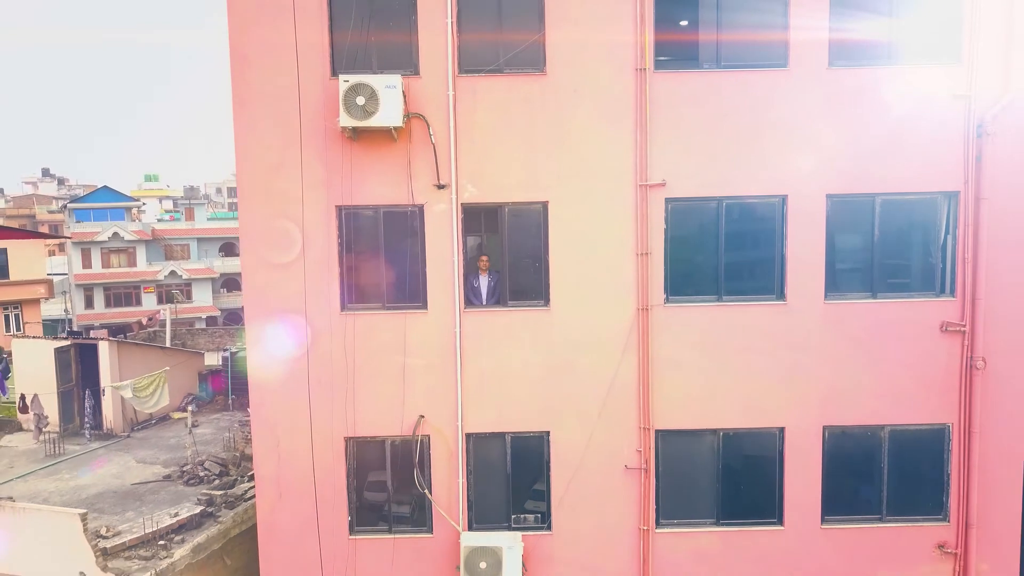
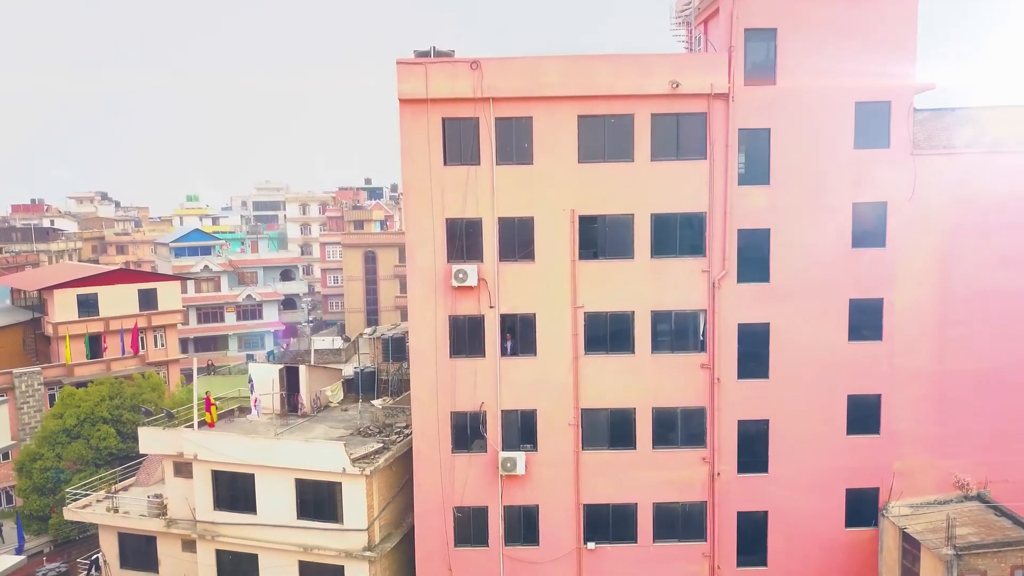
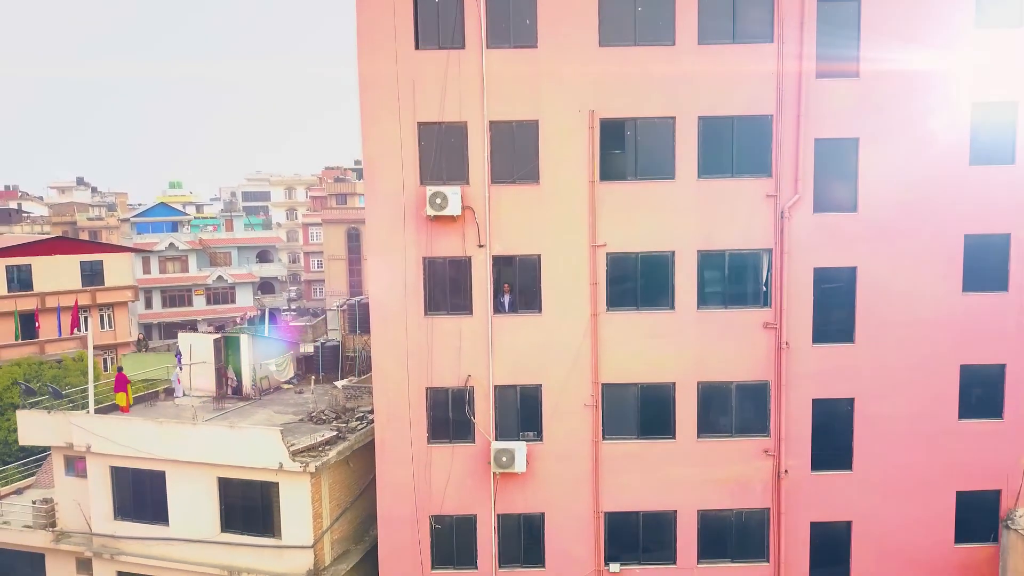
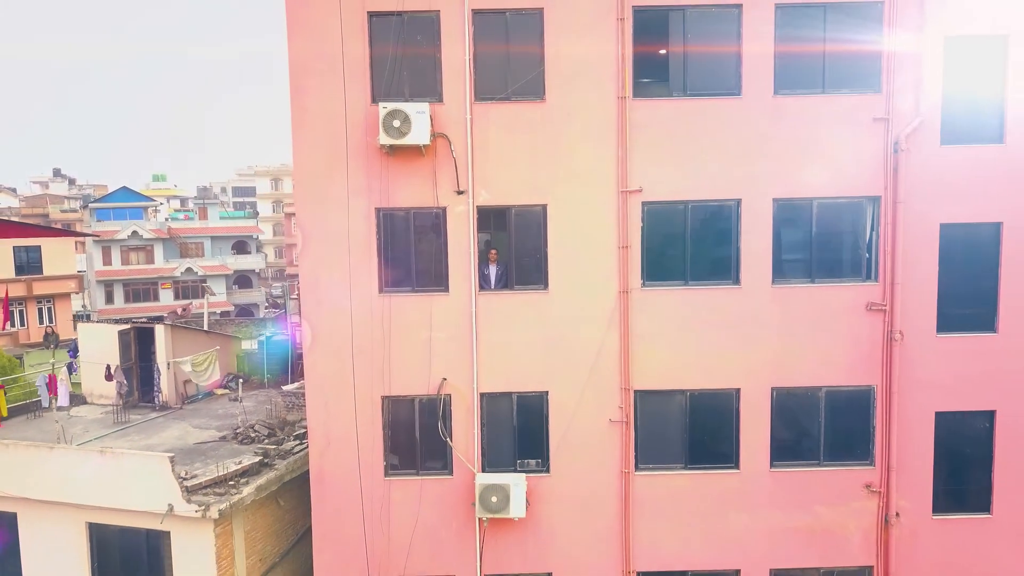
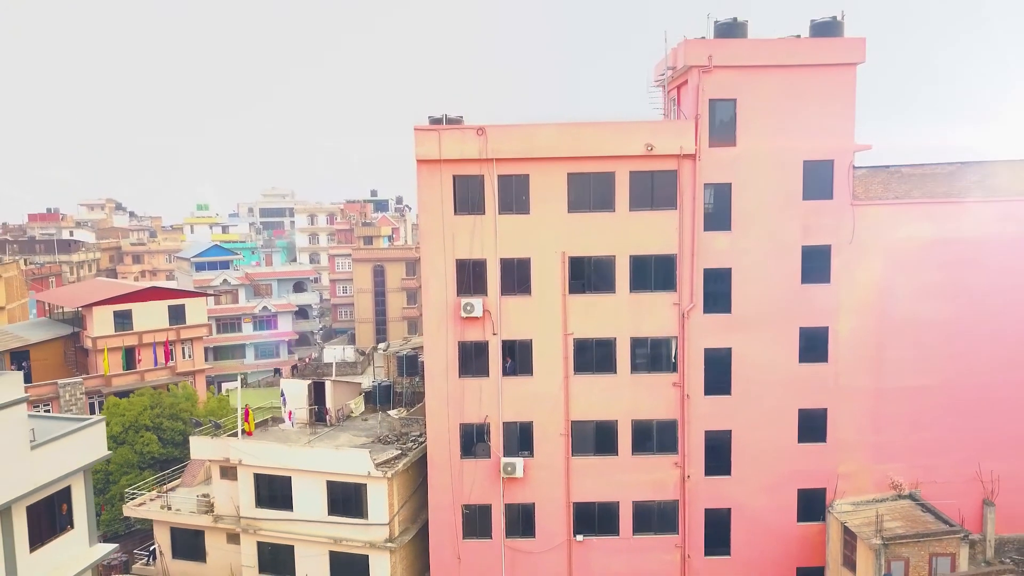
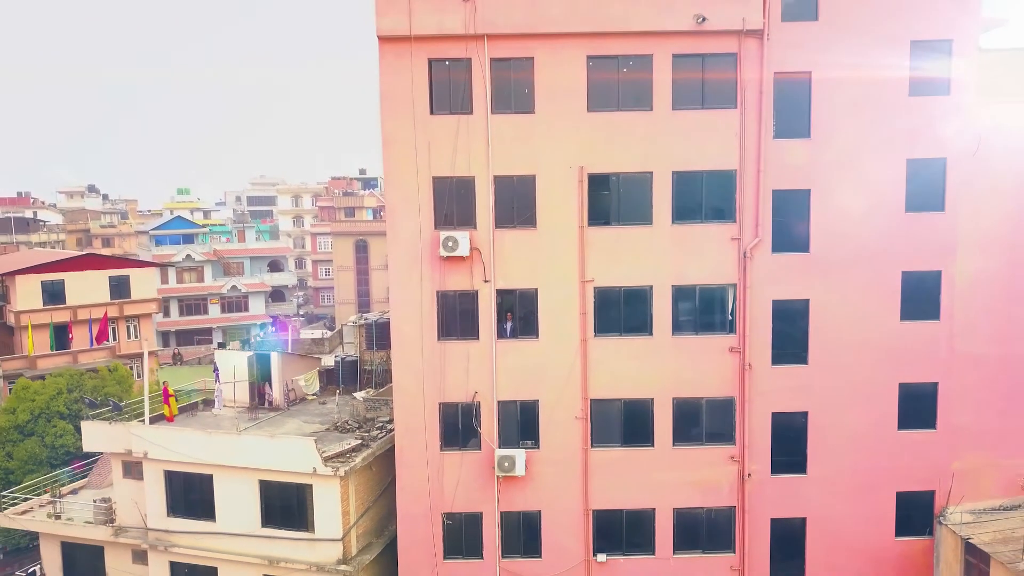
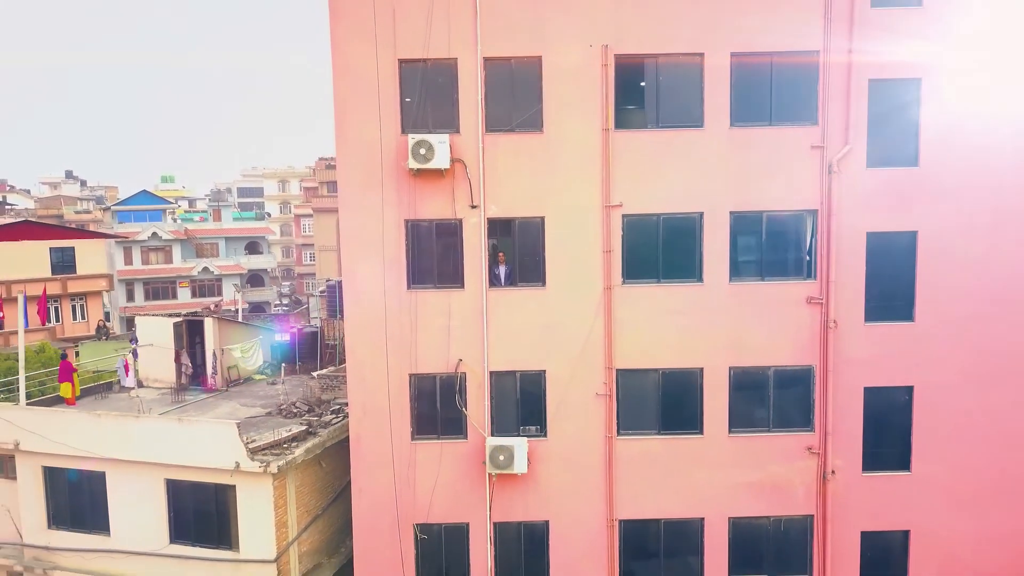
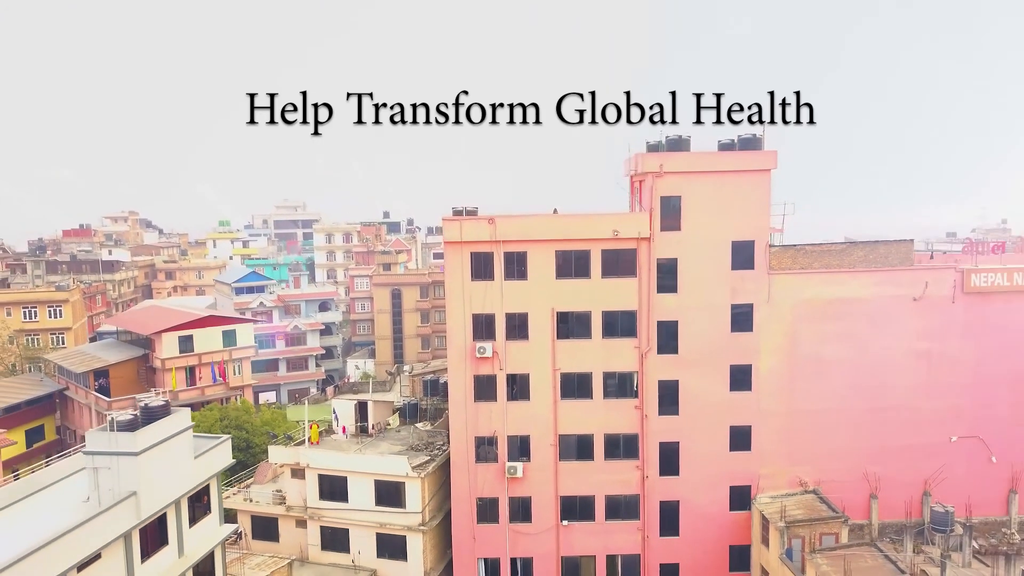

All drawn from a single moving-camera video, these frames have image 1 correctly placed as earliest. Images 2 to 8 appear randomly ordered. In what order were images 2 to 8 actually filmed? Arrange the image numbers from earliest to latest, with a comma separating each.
4, 7, 3, 6, 2, 5, 8
